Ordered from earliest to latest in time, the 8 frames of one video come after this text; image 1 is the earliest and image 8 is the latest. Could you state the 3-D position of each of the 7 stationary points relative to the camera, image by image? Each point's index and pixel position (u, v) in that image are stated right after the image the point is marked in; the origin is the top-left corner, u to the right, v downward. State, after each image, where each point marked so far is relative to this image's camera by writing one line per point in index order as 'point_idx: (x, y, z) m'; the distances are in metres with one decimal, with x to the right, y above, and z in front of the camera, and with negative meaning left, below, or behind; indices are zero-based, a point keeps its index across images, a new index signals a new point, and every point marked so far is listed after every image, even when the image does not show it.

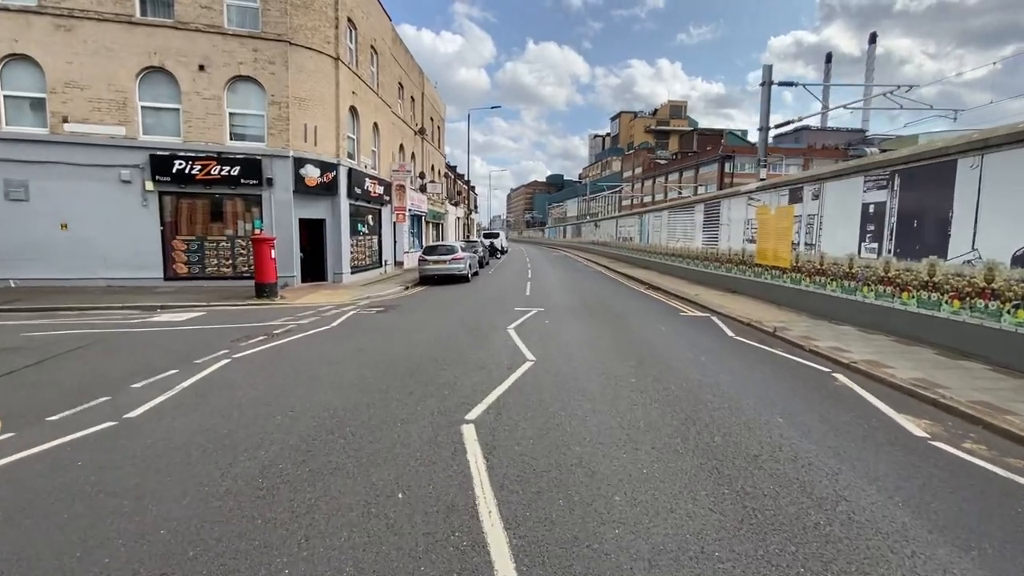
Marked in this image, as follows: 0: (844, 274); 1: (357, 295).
0: (+7.3, +0.3, +10.9) m
1: (-5.2, -0.2, +16.5) m
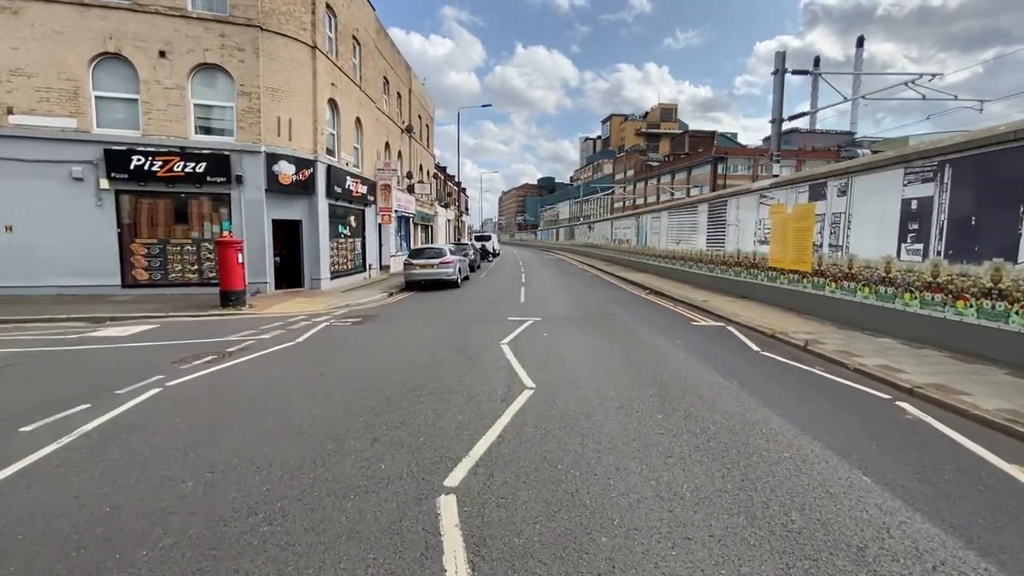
0: (+7.2, +0.2, +9.7) m
1: (-5.4, -0.5, +15.1) m
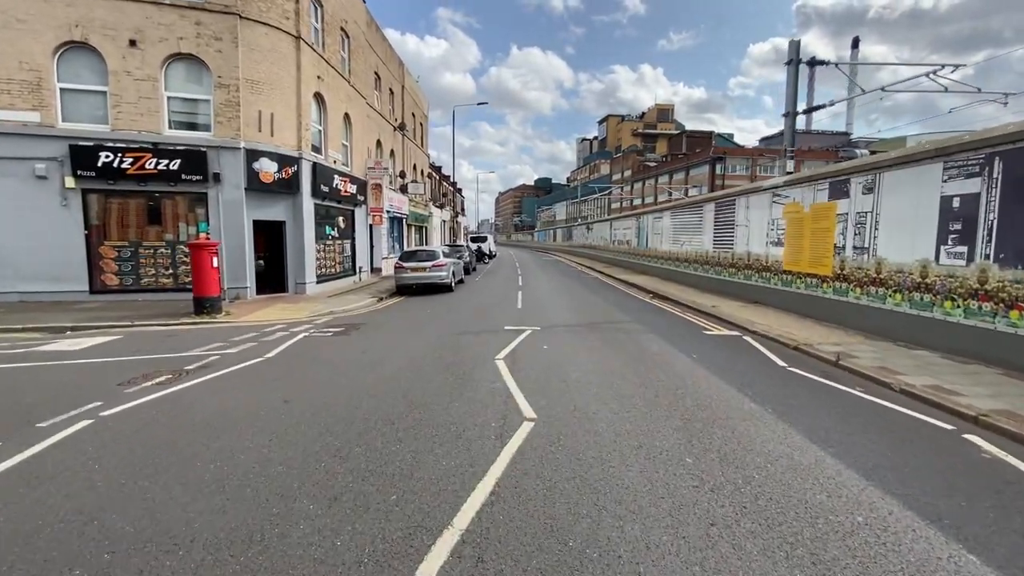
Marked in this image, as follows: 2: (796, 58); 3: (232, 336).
0: (+7.1, +0.1, +8.8) m
1: (-5.5, -0.6, +14.1) m
2: (+7.7, +6.2, +13.4) m
3: (-5.8, -1.0, +10.4) m
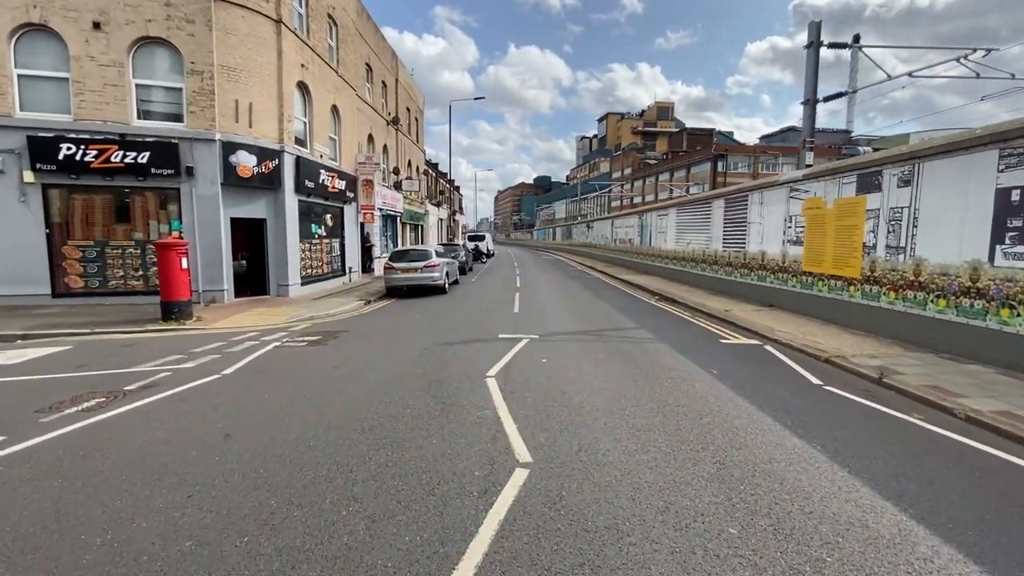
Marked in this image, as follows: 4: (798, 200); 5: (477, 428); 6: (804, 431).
0: (+7.0, 0.0, +7.8) m
1: (-5.6, -0.7, +13.1) m
2: (+7.6, +6.2, +12.4) m
3: (-5.9, -1.1, +9.3) m
4: (+7.1, +2.2, +12.3) m
5: (-0.3, -1.4, +4.9) m
6: (+2.9, -1.4, +5.0) m
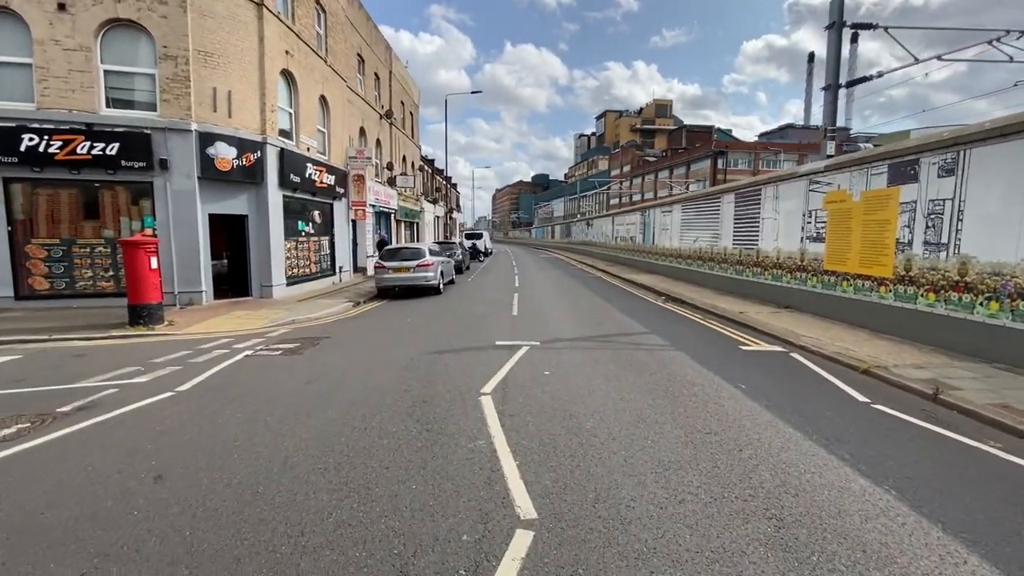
0: (+7.0, 0.0, +6.9) m
1: (-5.6, -0.7, +12.1) m
2: (+7.5, +6.2, +11.5) m
3: (-6.0, -1.1, +8.4) m
4: (+7.0, +2.2, +11.4) m
5: (-0.3, -1.4, +4.0) m
6: (+2.9, -1.5, +4.1) m
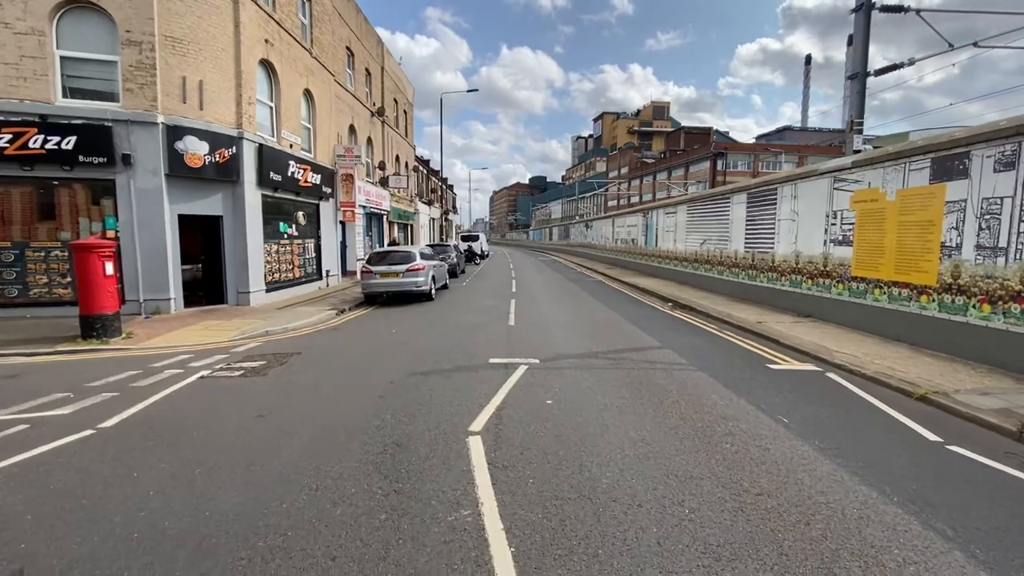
0: (+6.9, -0.2, +5.8) m
1: (-5.7, -0.9, +11.0) m
2: (+7.4, +6.0, +10.5) m
3: (-6.0, -1.3, +7.3) m
4: (+7.0, +2.0, +10.4) m
5: (-0.4, -1.5, +2.9) m
6: (+2.9, -1.6, +3.0) m
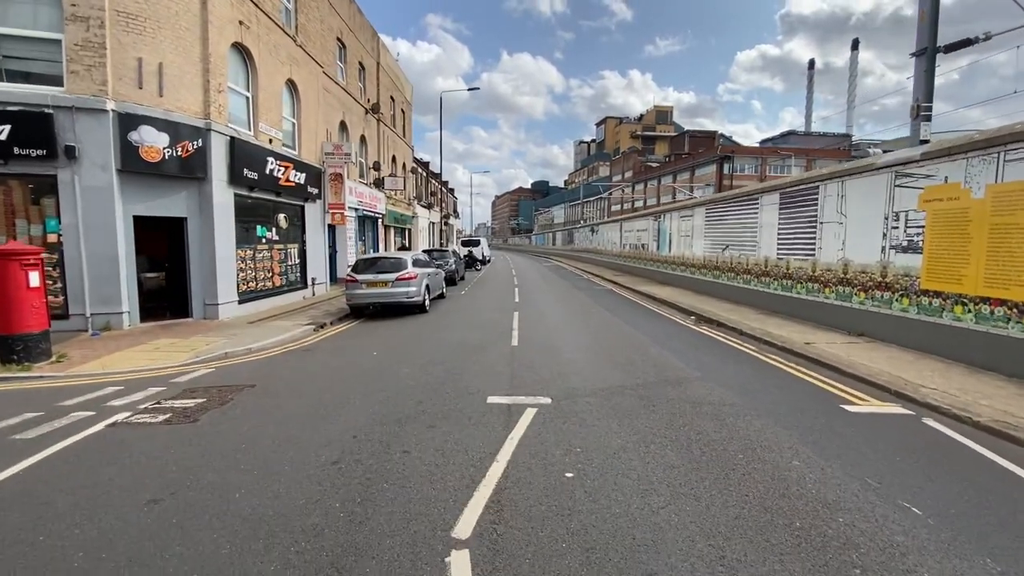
0: (+7.0, -0.4, +4.2) m
1: (-5.7, -1.1, +9.4) m
2: (+7.5, +5.7, +8.9) m
3: (-6.0, -1.5, +5.6) m
4: (+7.0, +1.8, +8.8) m
5: (-0.4, -1.7, +1.3) m
6: (+2.9, -1.8, +1.4) m
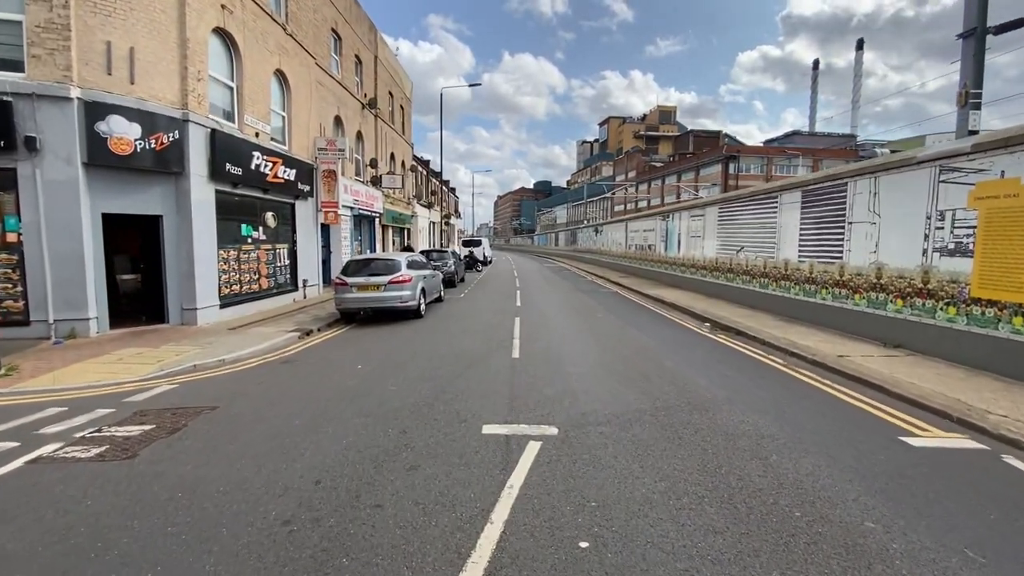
0: (+7.0, -0.5, +3.3) m
1: (-5.6, -1.2, +8.5) m
2: (+7.5, +5.6, +8.0) m
3: (-6.0, -1.6, +4.8) m
4: (+7.0, +1.6, +7.9) m
5: (-0.4, -1.8, +0.4) m
6: (+2.9, -1.9, +0.5) m
